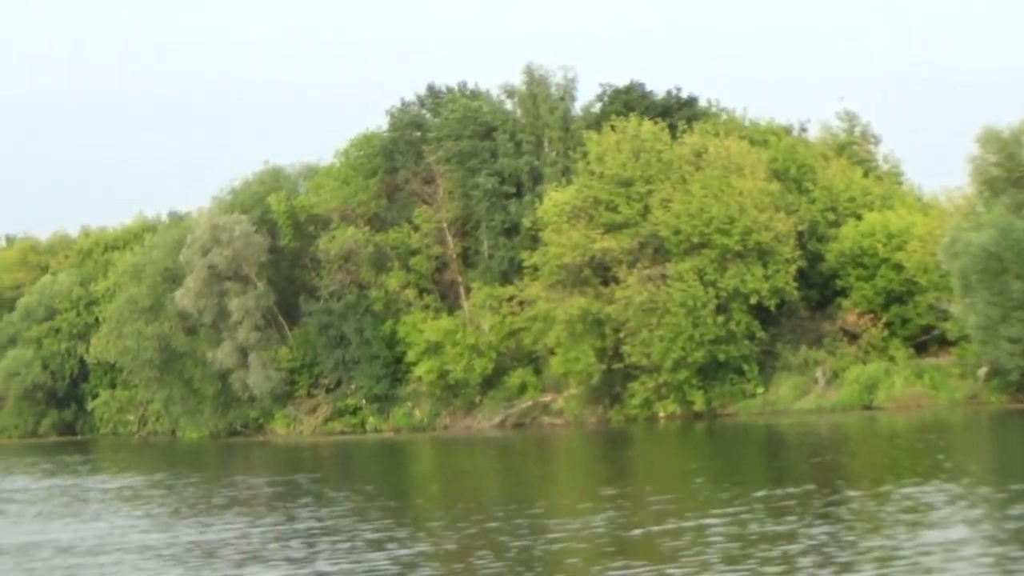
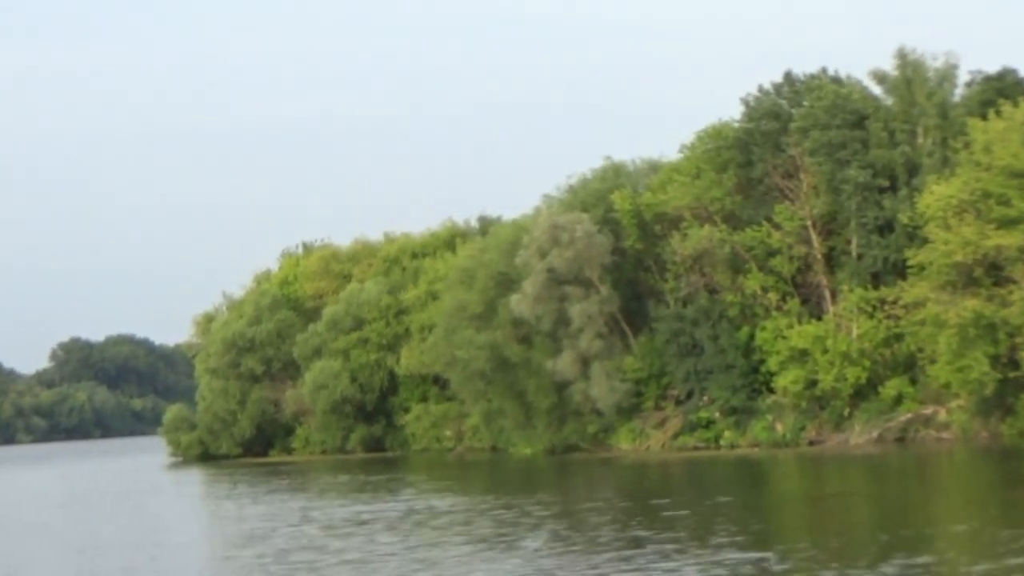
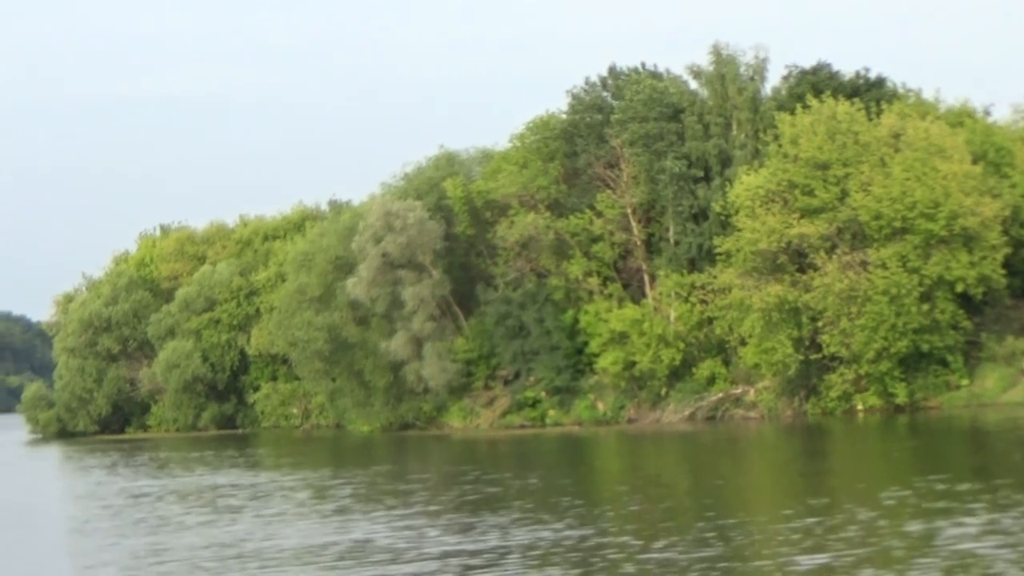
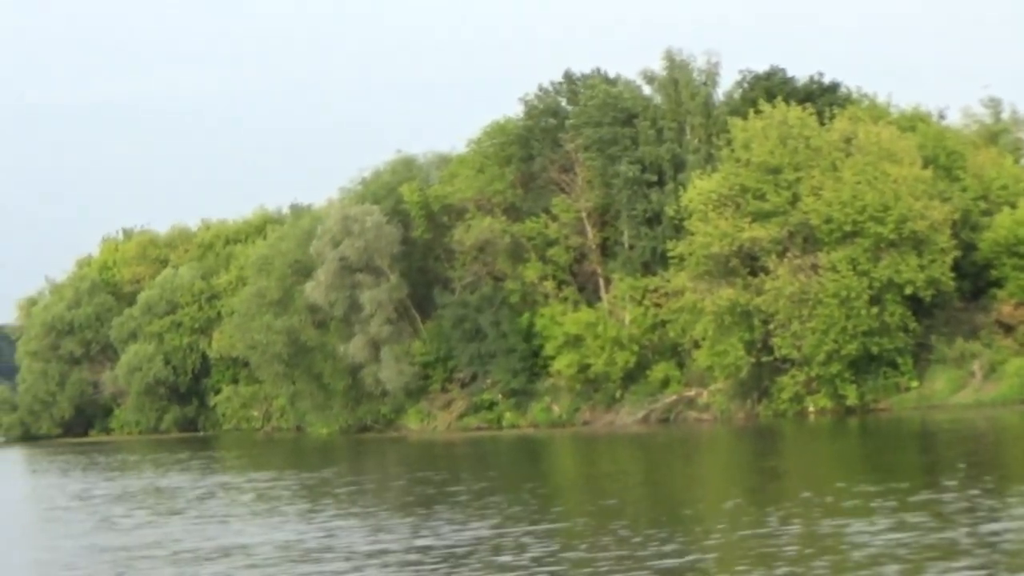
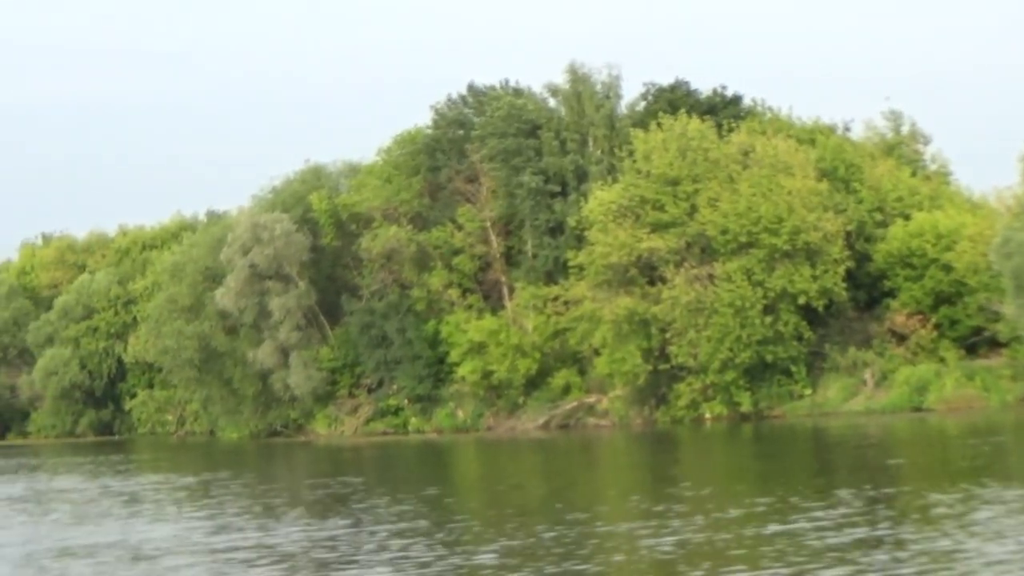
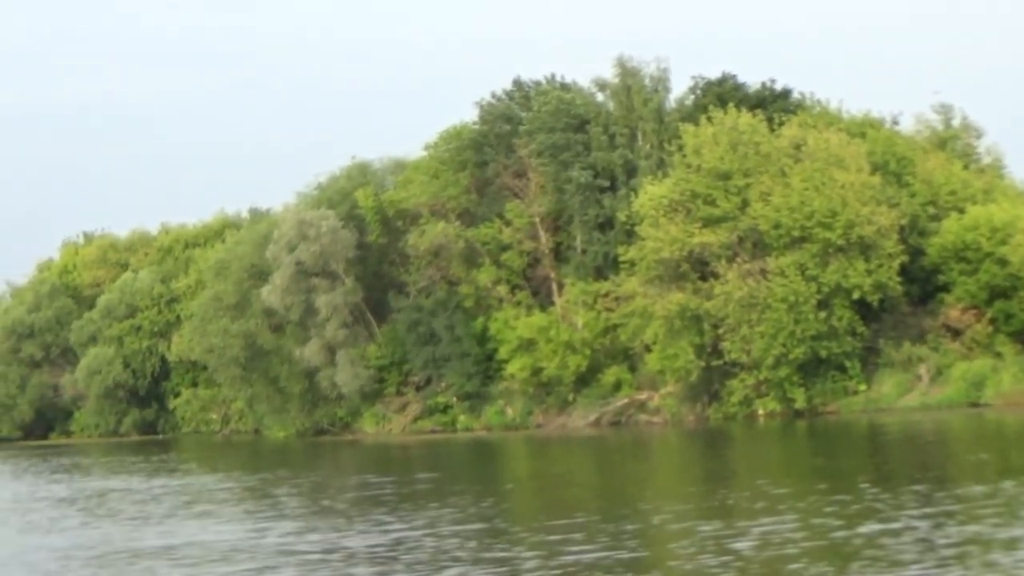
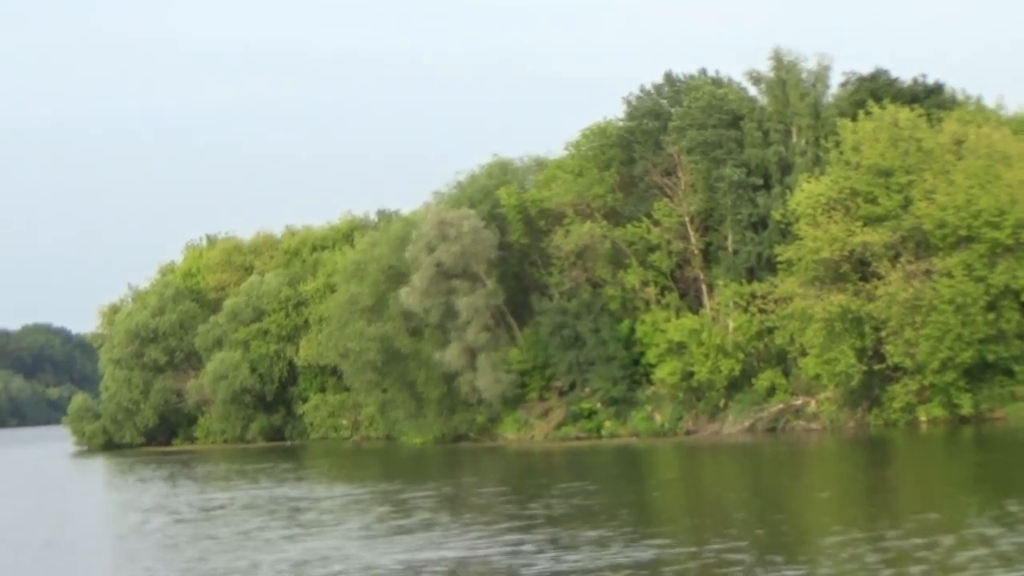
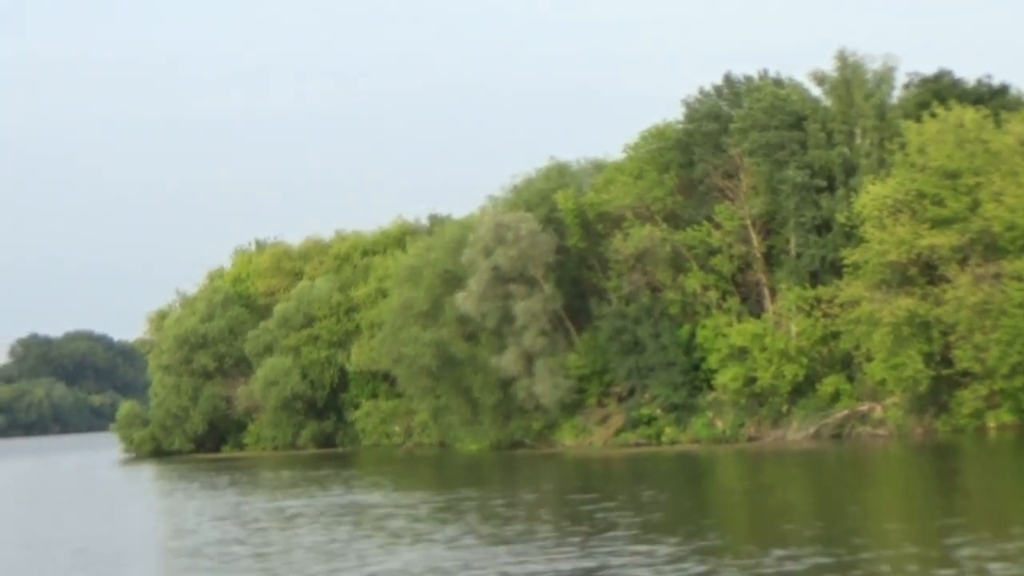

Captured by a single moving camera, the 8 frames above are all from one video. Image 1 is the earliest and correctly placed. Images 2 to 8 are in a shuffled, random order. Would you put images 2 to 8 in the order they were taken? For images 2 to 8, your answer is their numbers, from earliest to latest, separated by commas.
5, 6, 4, 3, 7, 8, 2
